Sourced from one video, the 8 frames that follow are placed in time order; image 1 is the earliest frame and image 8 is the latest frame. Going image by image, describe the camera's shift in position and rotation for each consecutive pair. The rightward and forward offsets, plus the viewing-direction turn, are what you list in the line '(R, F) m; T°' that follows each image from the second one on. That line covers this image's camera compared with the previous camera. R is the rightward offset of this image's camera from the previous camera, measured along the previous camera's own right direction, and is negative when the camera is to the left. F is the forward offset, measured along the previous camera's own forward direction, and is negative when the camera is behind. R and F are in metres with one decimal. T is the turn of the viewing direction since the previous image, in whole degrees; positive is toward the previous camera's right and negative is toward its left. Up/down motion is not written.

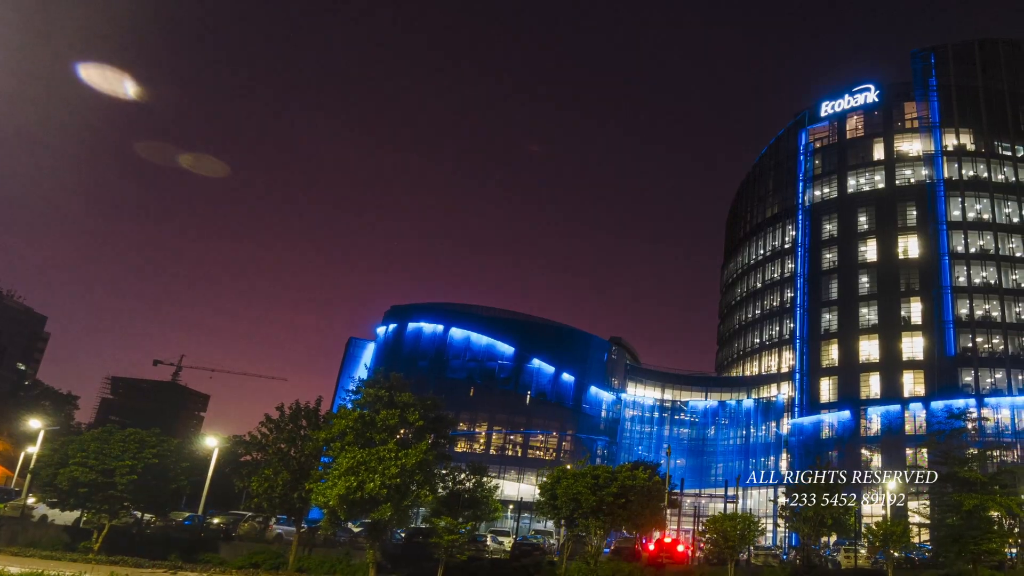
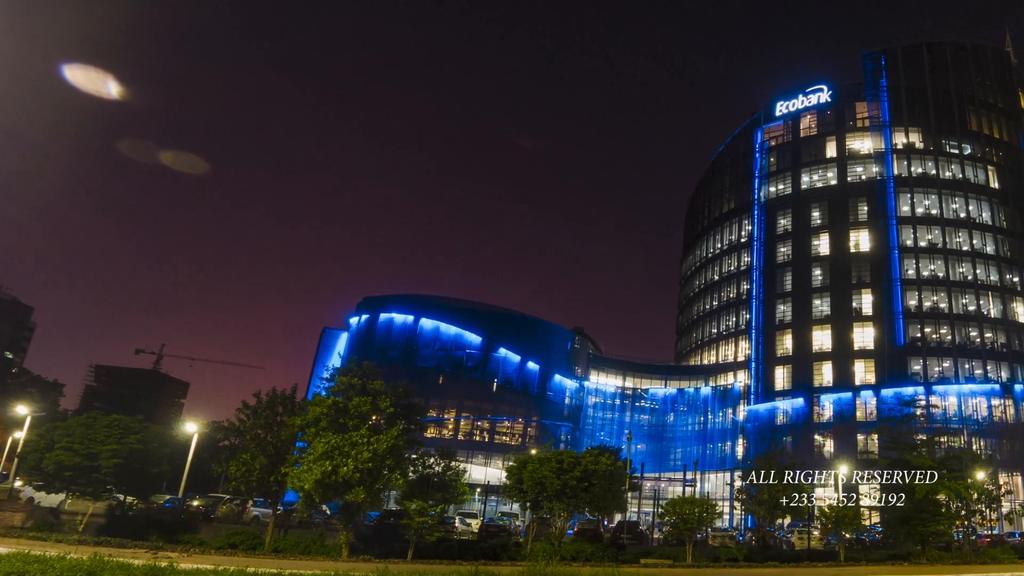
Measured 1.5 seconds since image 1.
(+0.1, -1.5) m; +3°
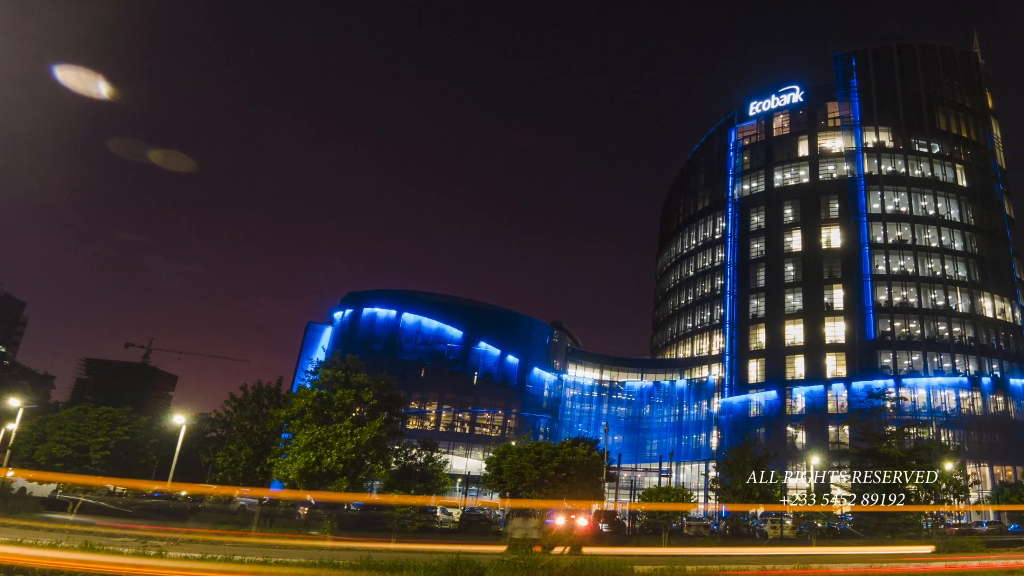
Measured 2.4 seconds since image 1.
(+0.1, -1.0) m; +2°
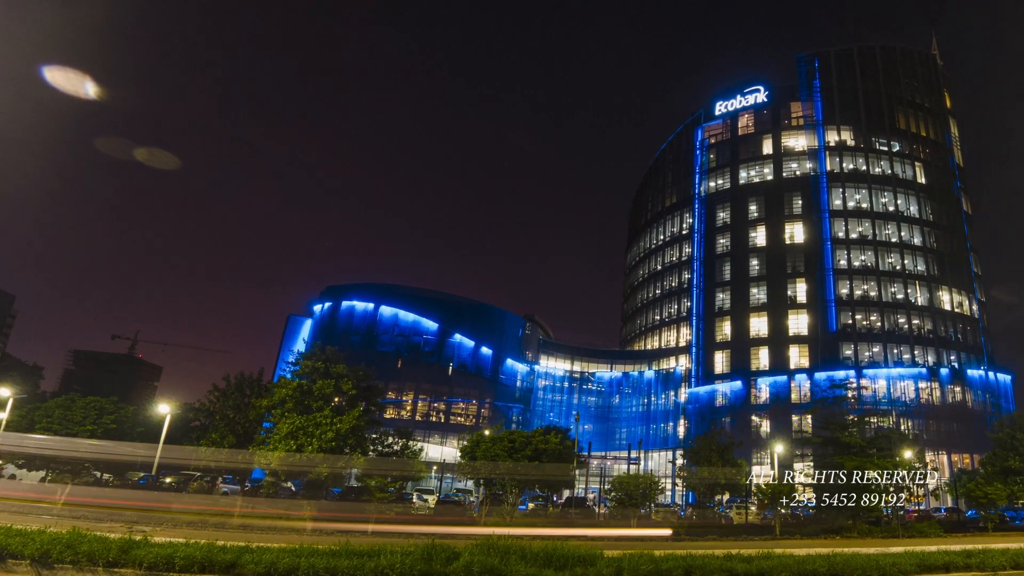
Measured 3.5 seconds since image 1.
(0.0, -1.3) m; +3°
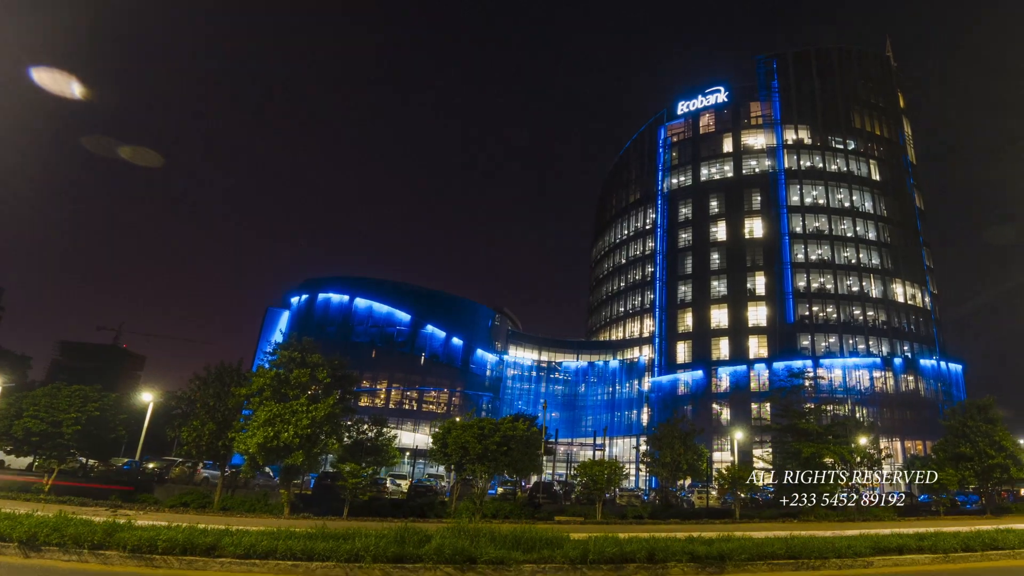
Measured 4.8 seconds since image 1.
(0.0, -1.6) m; +3°
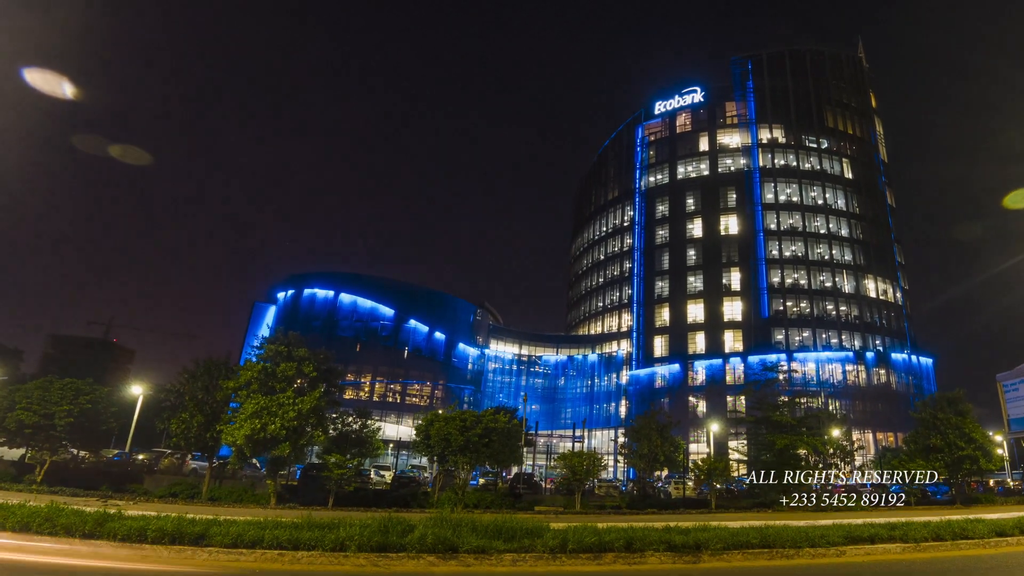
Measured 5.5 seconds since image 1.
(-0.1, -1.0) m; +2°
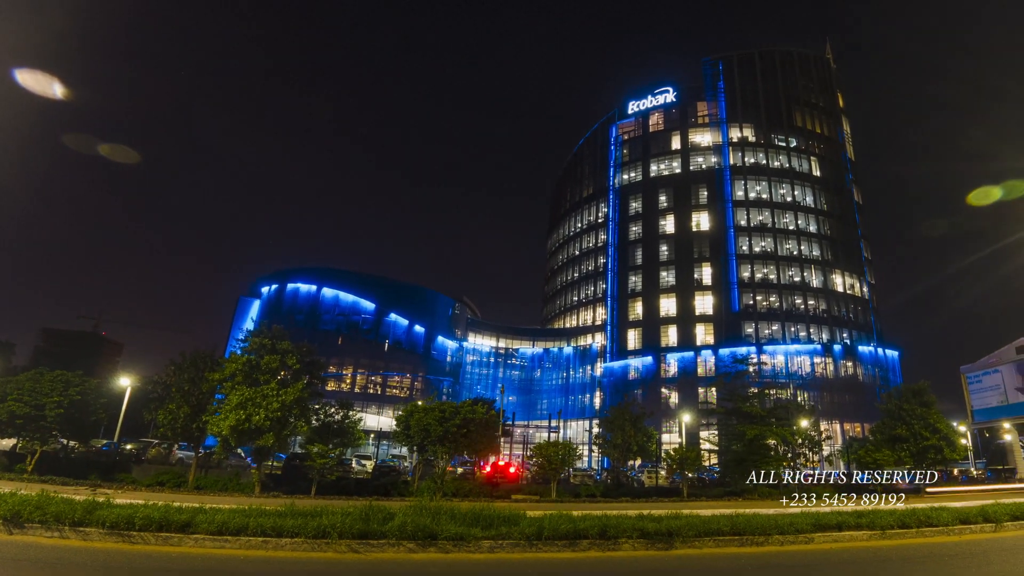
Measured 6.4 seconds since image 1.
(-0.1, -1.3) m; +2°
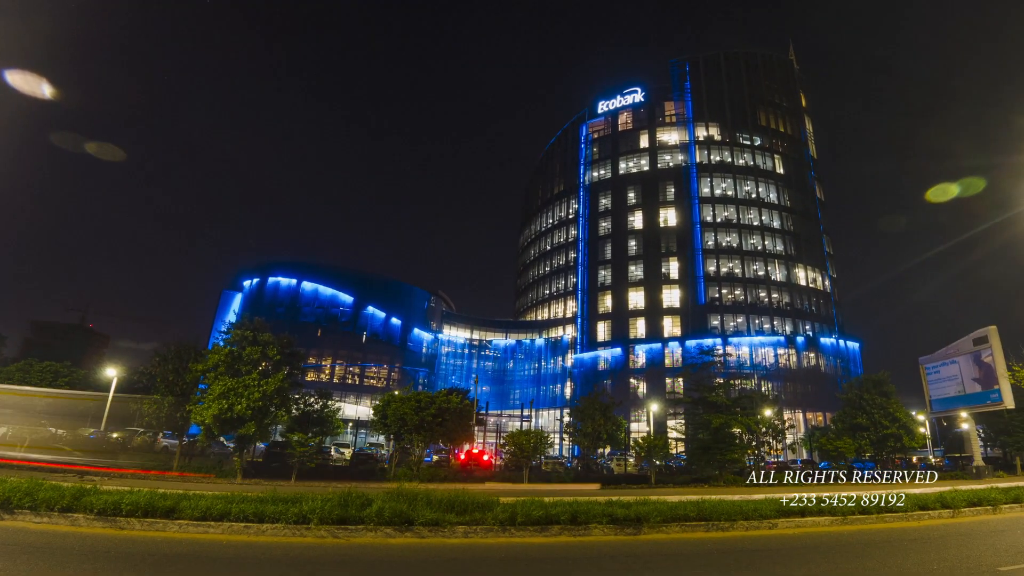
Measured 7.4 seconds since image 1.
(-0.2, -1.6) m; +3°
